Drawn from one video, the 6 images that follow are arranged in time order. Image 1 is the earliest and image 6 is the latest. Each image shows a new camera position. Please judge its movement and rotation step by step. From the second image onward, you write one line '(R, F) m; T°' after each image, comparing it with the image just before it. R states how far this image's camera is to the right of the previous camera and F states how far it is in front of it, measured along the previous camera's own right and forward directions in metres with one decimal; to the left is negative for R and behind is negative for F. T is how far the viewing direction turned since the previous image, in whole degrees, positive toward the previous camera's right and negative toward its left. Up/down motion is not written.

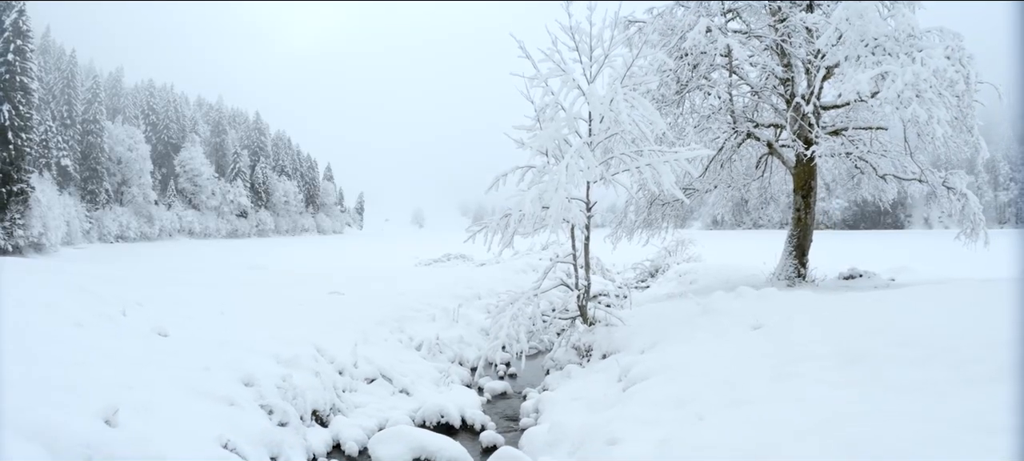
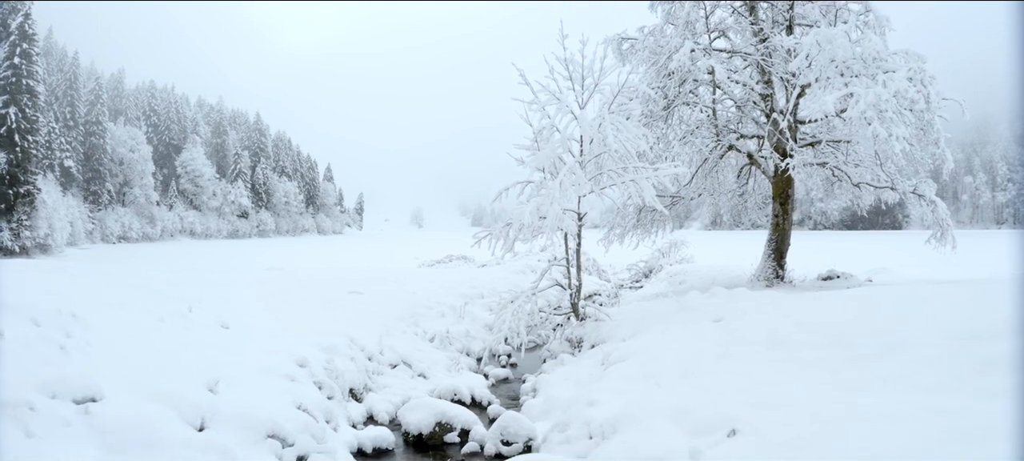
(0.0, -0.9) m; 0°
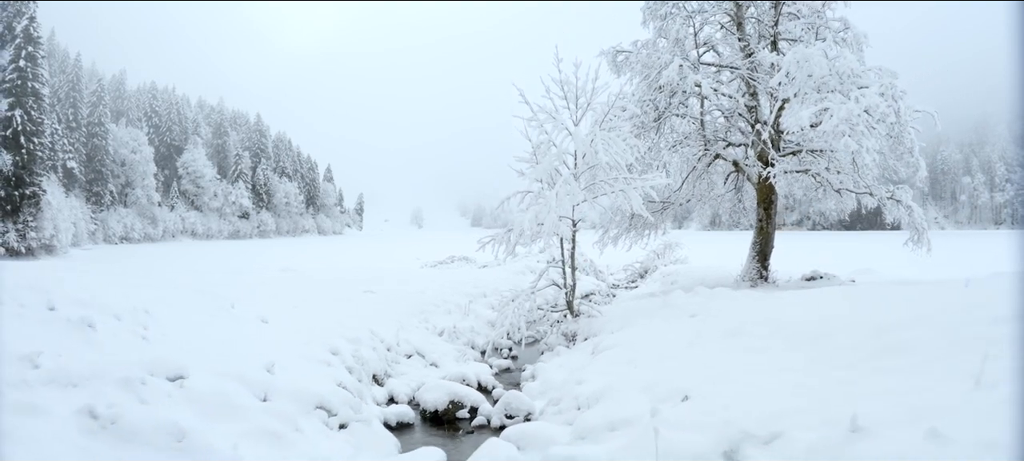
(0.0, -0.7) m; 0°
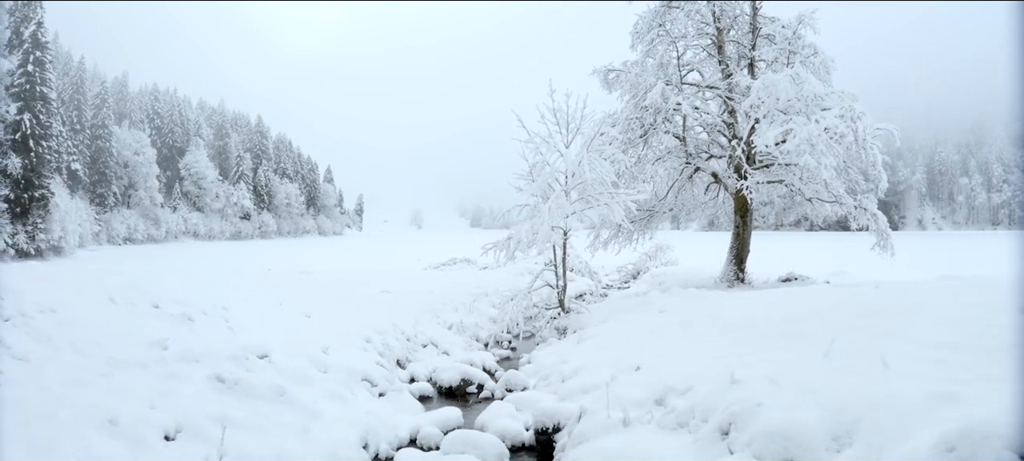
(0.0, -1.2) m; 0°
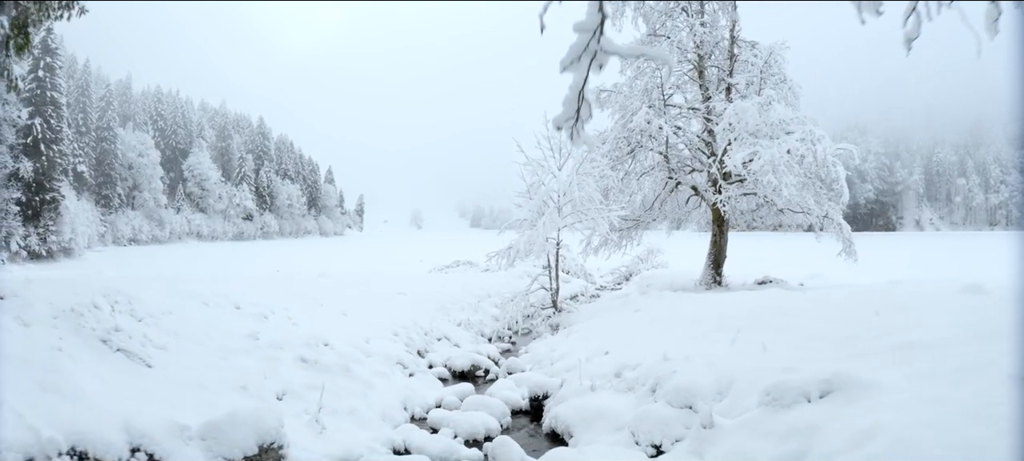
(0.0, -1.5) m; 0°
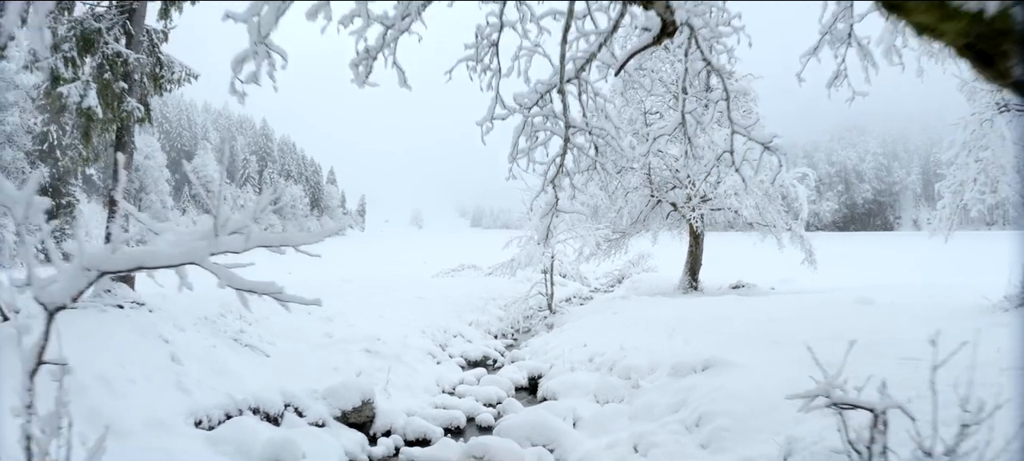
(-0.1, -2.1) m; 0°
